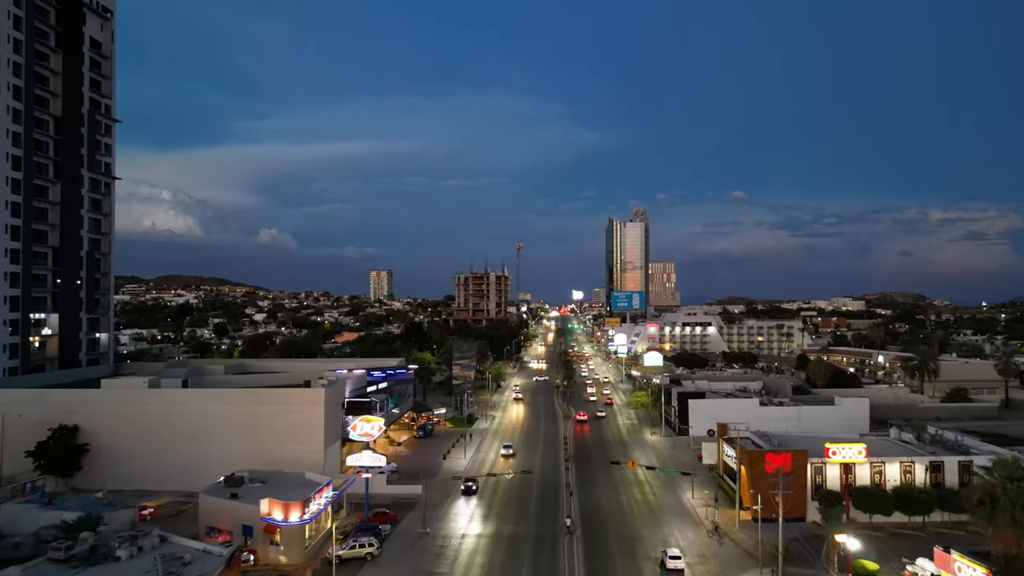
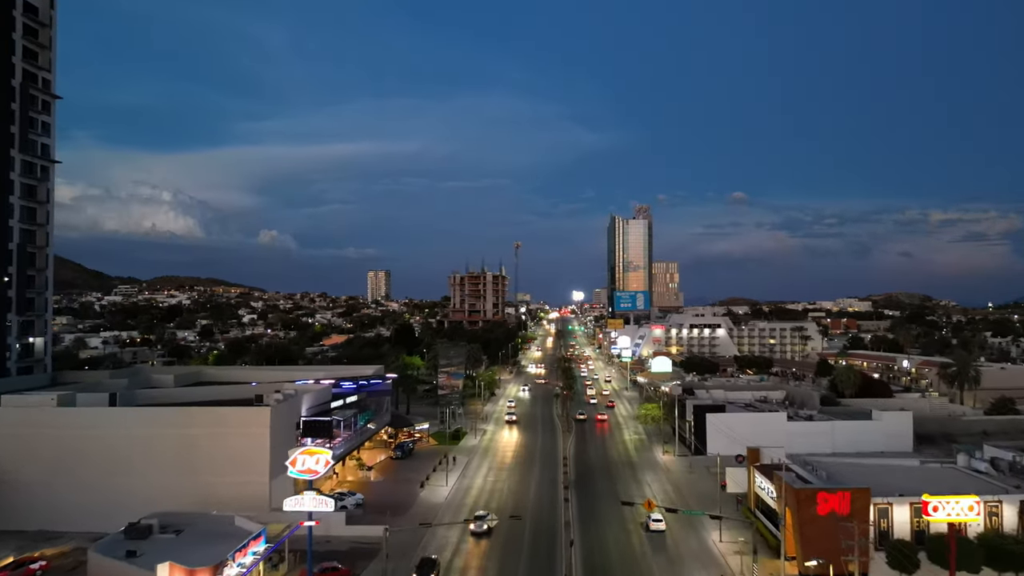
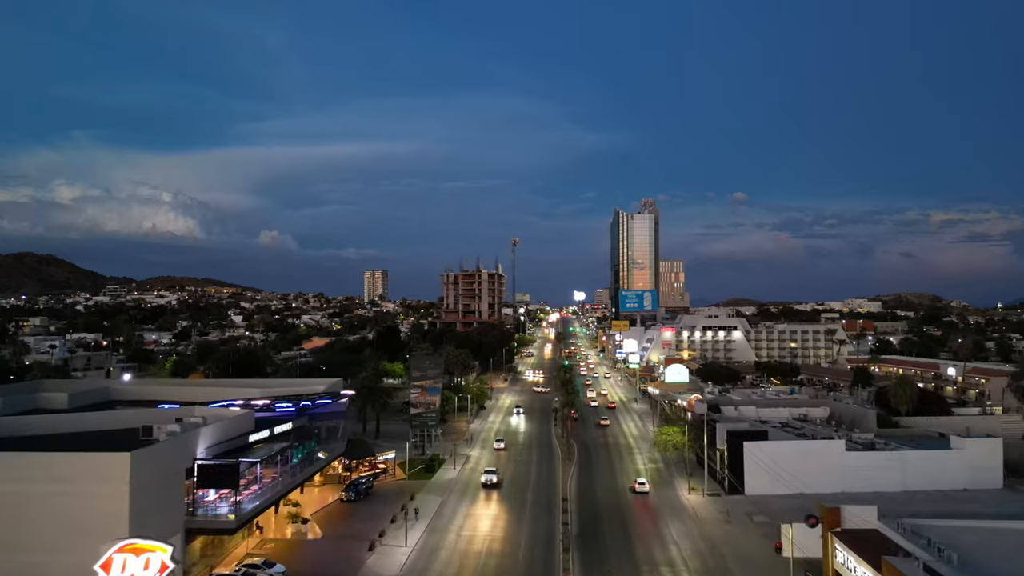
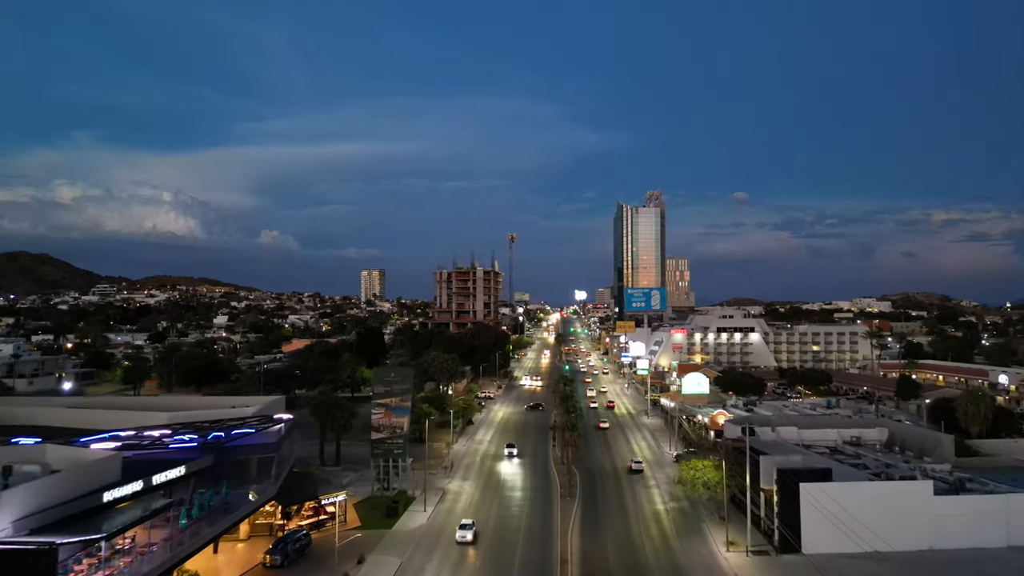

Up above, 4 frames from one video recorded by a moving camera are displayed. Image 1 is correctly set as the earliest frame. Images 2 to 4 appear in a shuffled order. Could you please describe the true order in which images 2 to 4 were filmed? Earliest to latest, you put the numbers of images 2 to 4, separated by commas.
2, 3, 4
